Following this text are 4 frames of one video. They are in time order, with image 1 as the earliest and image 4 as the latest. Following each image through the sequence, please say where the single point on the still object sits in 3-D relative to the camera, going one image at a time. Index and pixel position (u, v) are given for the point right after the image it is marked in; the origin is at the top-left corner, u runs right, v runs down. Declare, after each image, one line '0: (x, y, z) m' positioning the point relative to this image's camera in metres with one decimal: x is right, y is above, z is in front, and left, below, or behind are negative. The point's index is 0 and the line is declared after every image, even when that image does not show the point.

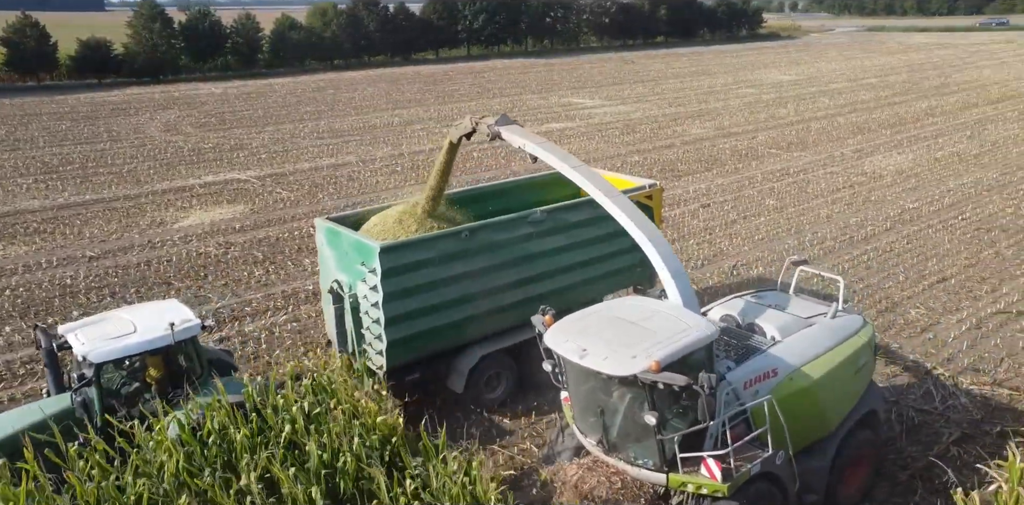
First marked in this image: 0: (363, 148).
0: (-3.1, +2.2, +17.0) m
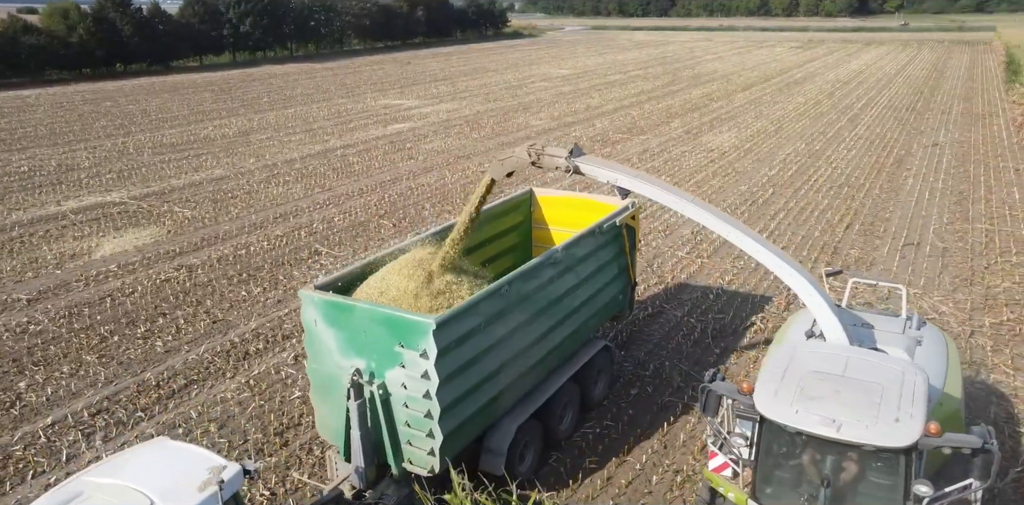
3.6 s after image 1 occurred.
0: (-5.8, +1.8, +16.0) m
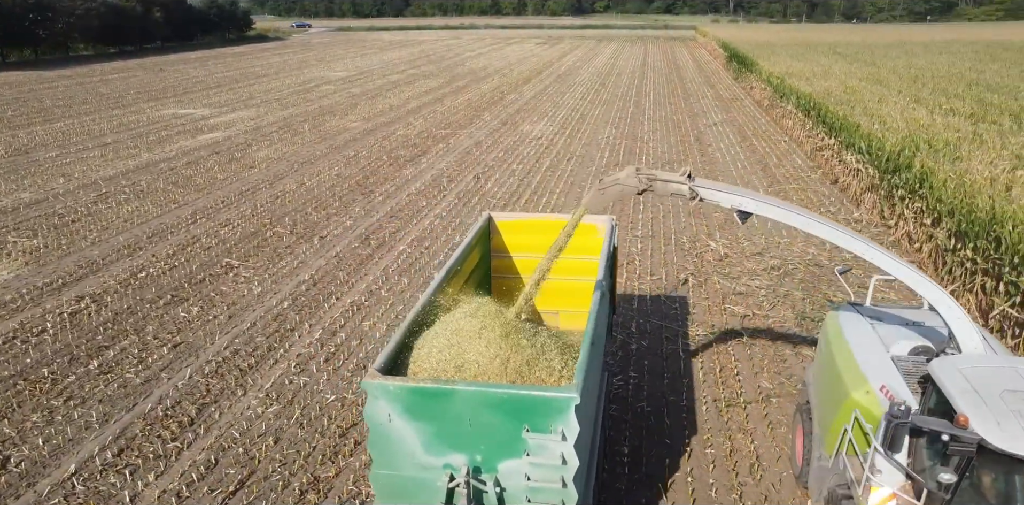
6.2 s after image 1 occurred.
0: (-8.6, +1.2, +14.2) m
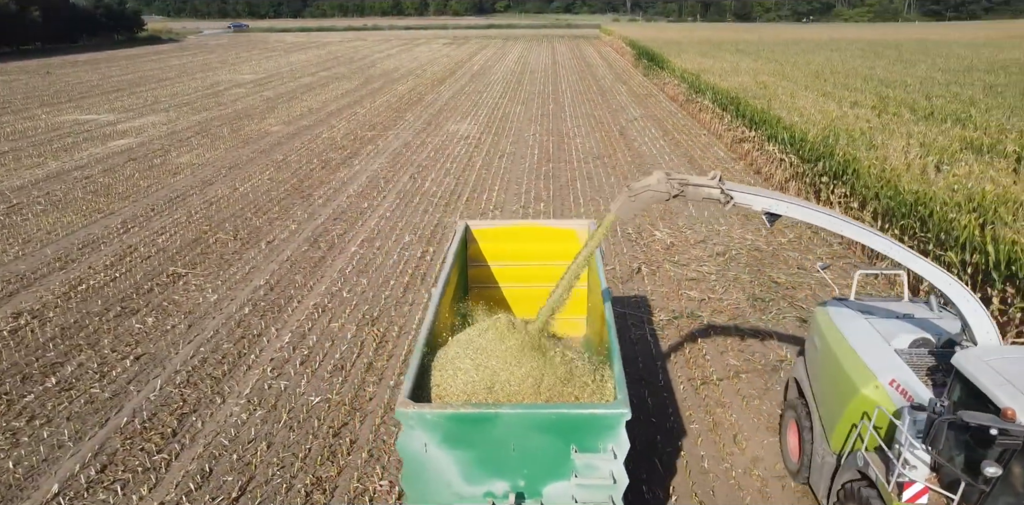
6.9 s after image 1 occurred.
0: (-9.6, +0.9, +13.2) m
